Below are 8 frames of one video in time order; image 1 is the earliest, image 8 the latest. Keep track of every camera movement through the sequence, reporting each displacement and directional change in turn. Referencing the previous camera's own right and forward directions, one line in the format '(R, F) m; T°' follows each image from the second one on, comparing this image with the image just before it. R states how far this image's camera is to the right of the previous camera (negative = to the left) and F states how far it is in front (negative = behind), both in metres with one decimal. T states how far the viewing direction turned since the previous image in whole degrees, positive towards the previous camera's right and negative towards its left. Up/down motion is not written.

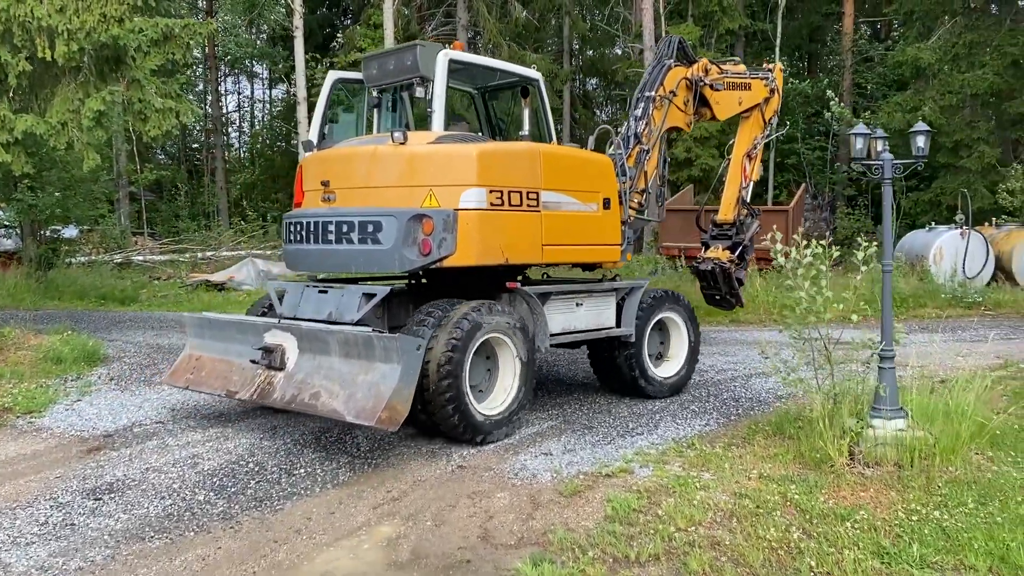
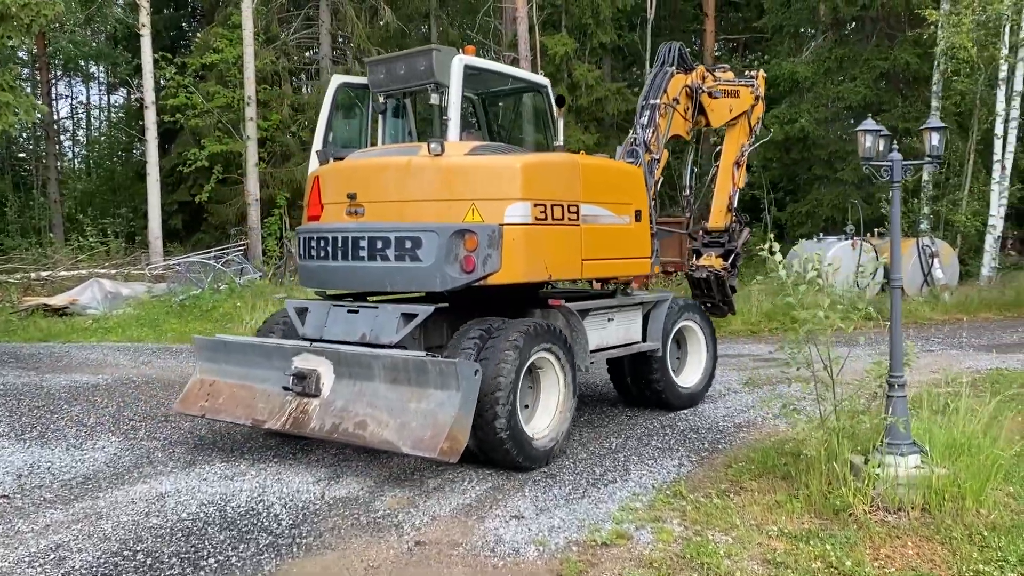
(-0.5, +1.0) m; +9°
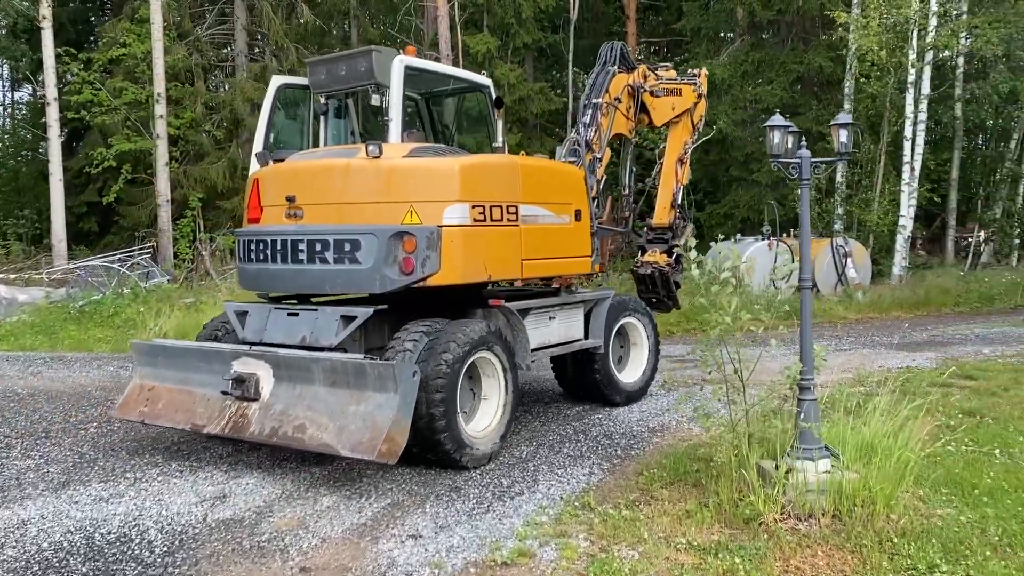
(+0.2, +0.2) m; +5°
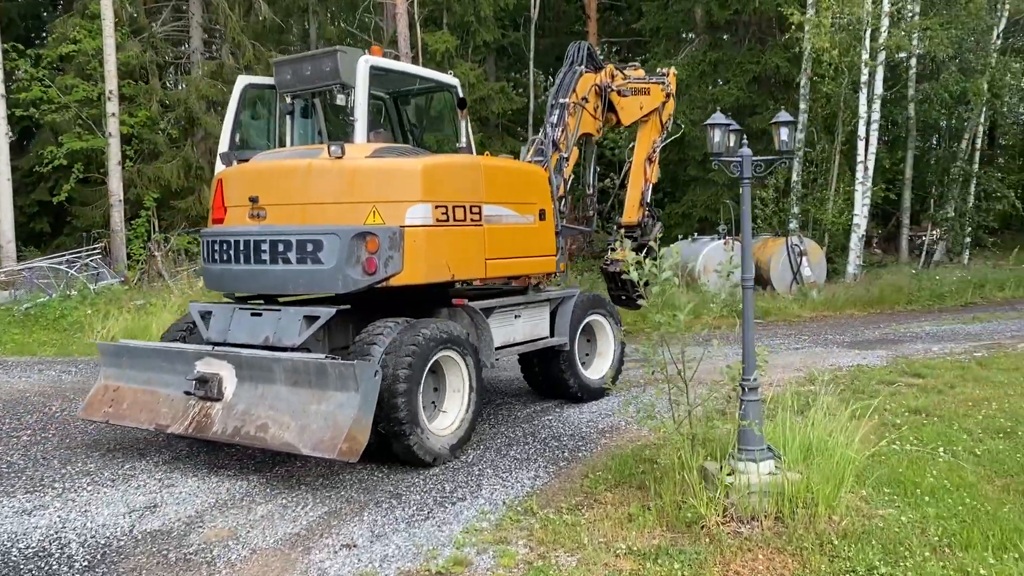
(+0.1, +0.1) m; +2°
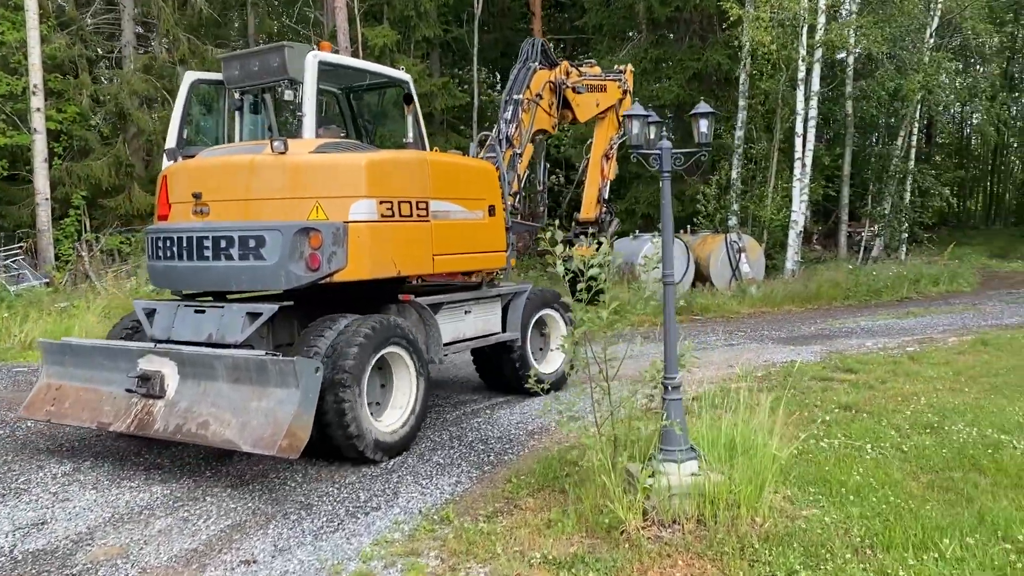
(+0.2, +0.2) m; +3°
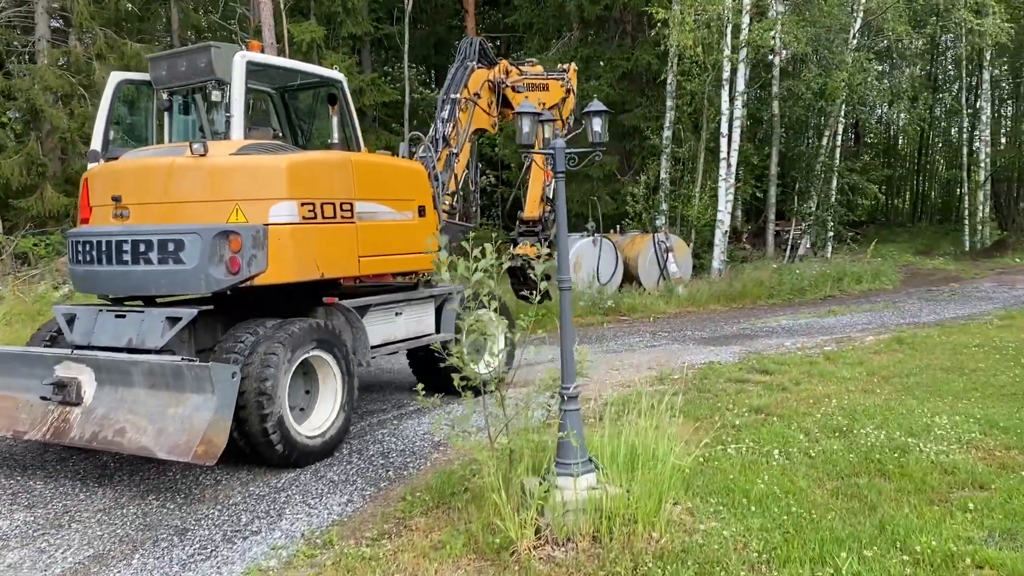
(+0.3, +0.2) m; +4°
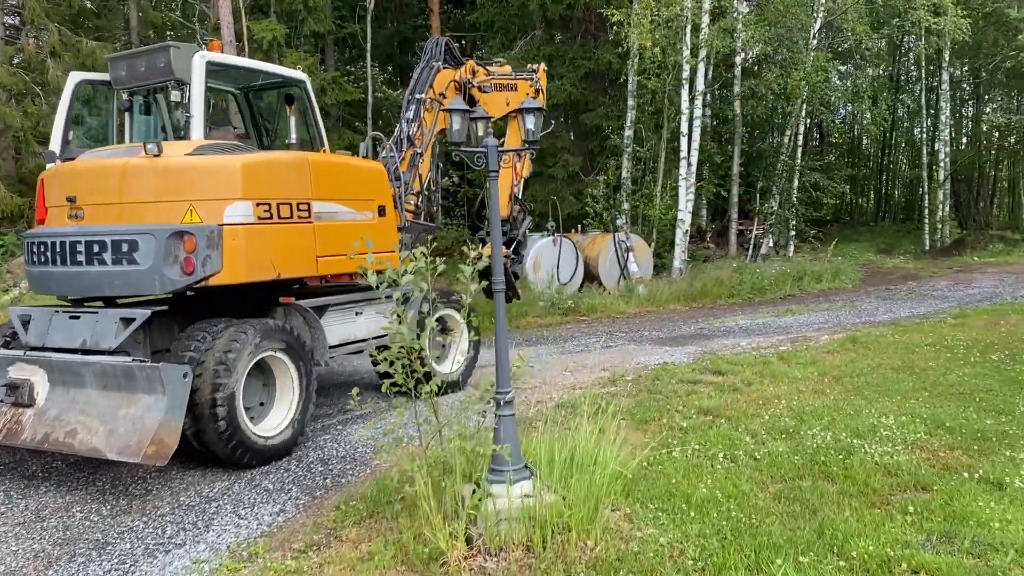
(+0.2, +0.1) m; +2°
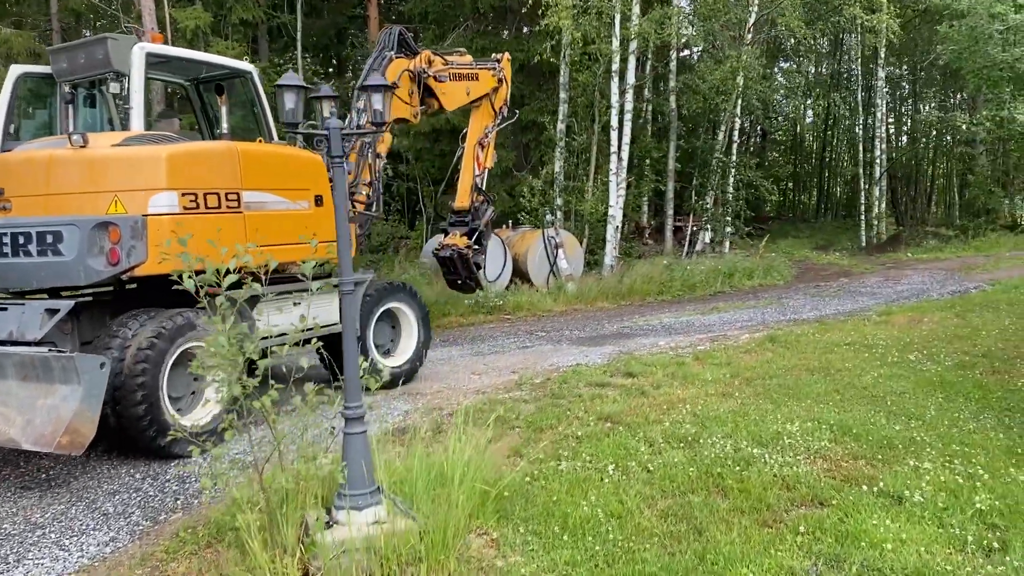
(+0.4, +0.4) m; +3°
